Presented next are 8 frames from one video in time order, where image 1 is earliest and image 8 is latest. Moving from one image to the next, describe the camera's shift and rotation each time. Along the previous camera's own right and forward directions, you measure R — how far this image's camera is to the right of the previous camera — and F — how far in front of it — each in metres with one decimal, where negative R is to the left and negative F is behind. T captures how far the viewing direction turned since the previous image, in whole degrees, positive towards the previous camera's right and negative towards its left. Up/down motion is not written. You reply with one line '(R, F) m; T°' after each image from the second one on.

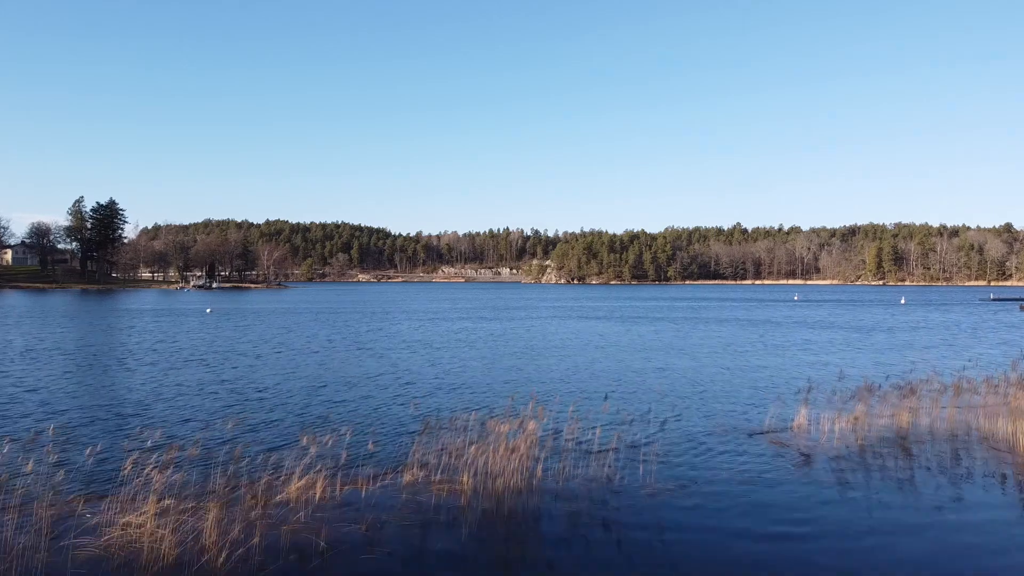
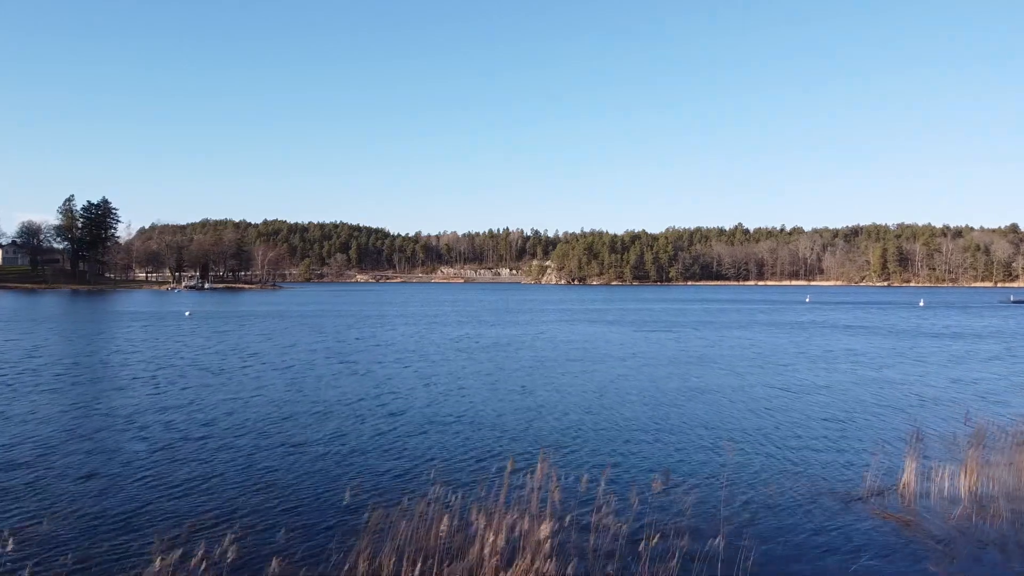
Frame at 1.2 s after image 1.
(-0.4, +5.1) m; 0°
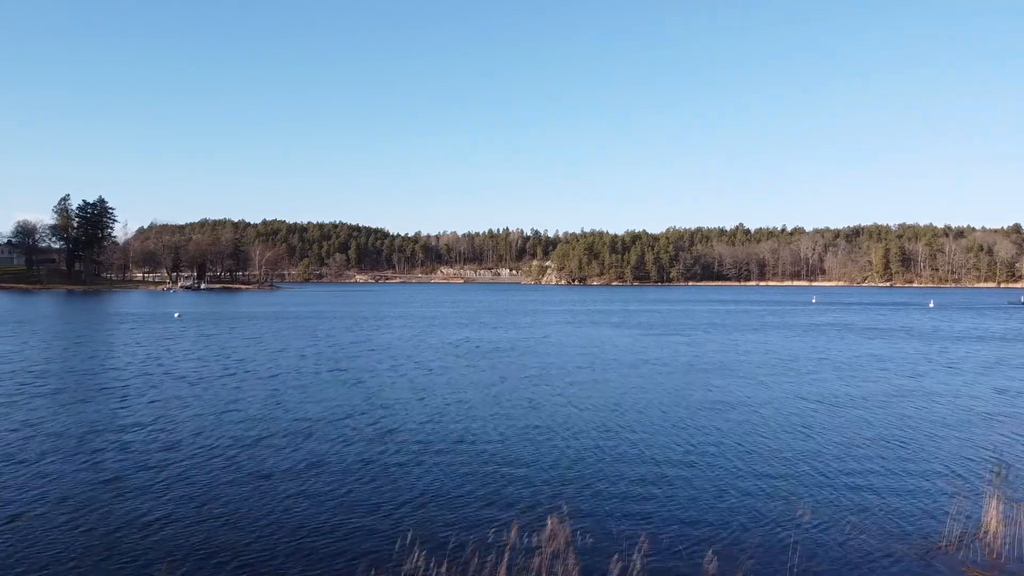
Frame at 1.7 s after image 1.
(-0.2, +2.5) m; 0°
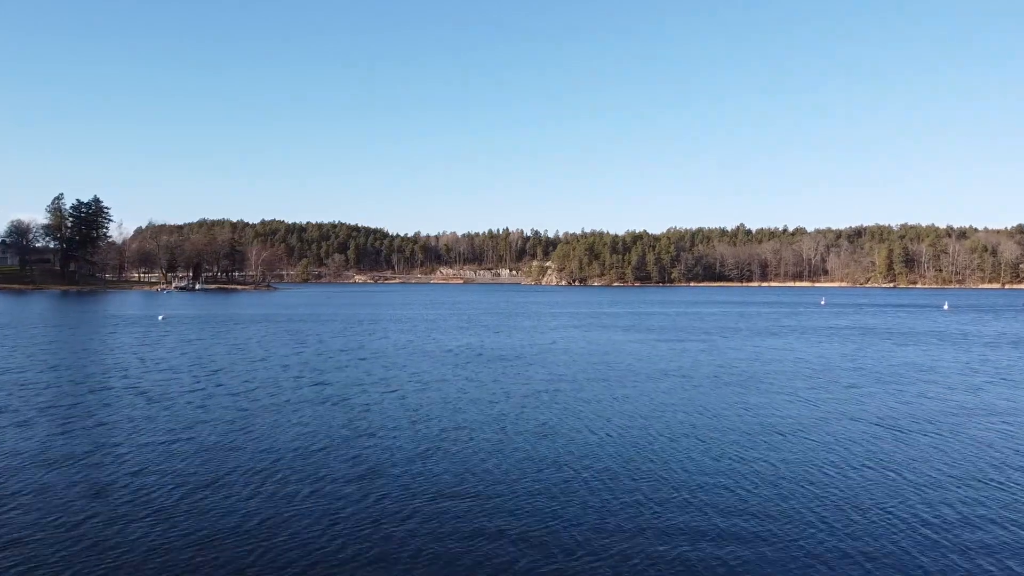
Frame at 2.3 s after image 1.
(-0.3, +3.4) m; 0°
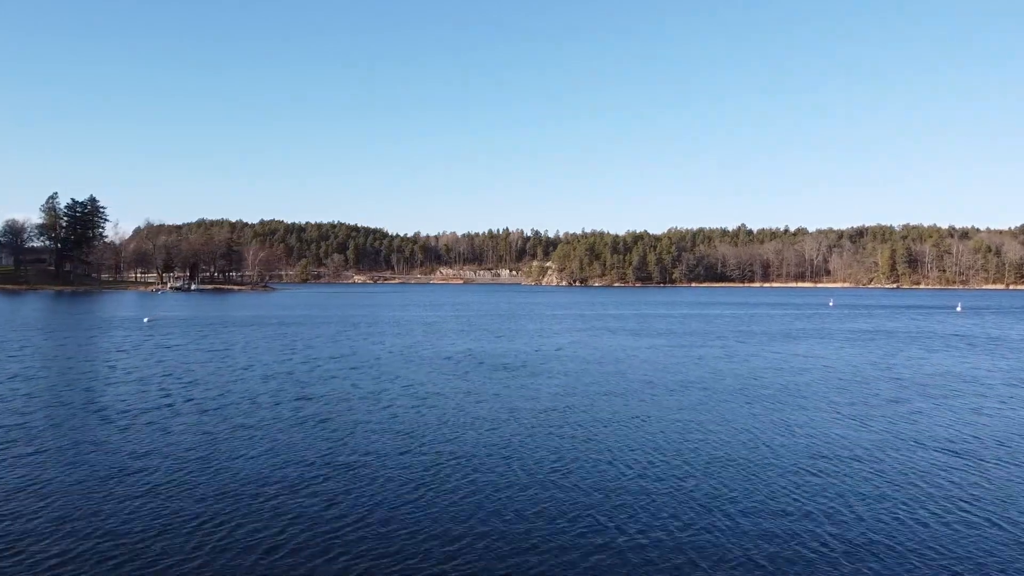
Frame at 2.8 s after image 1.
(-0.2, +2.9) m; 0°
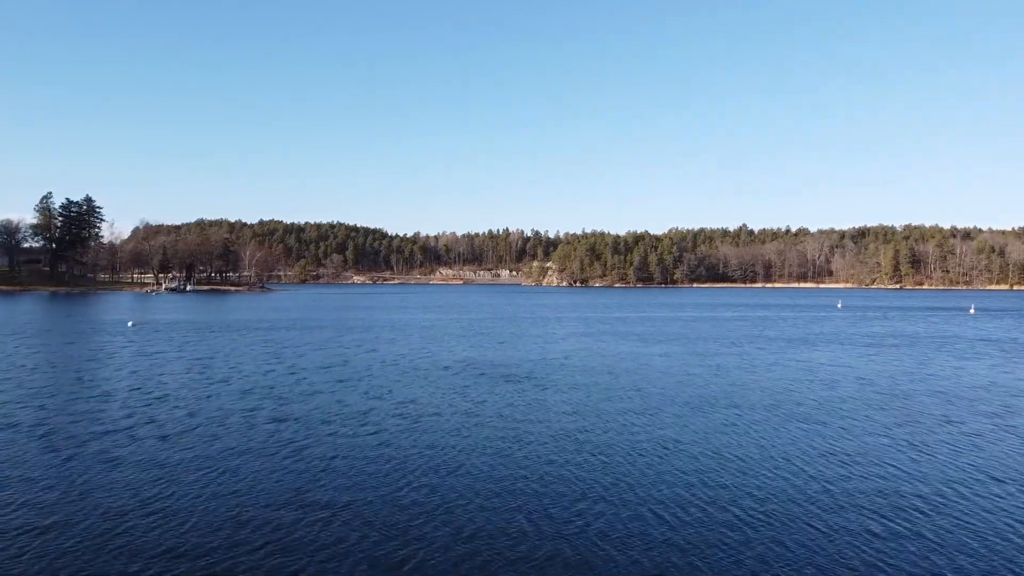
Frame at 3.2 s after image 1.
(-0.2, +2.8) m; 0°
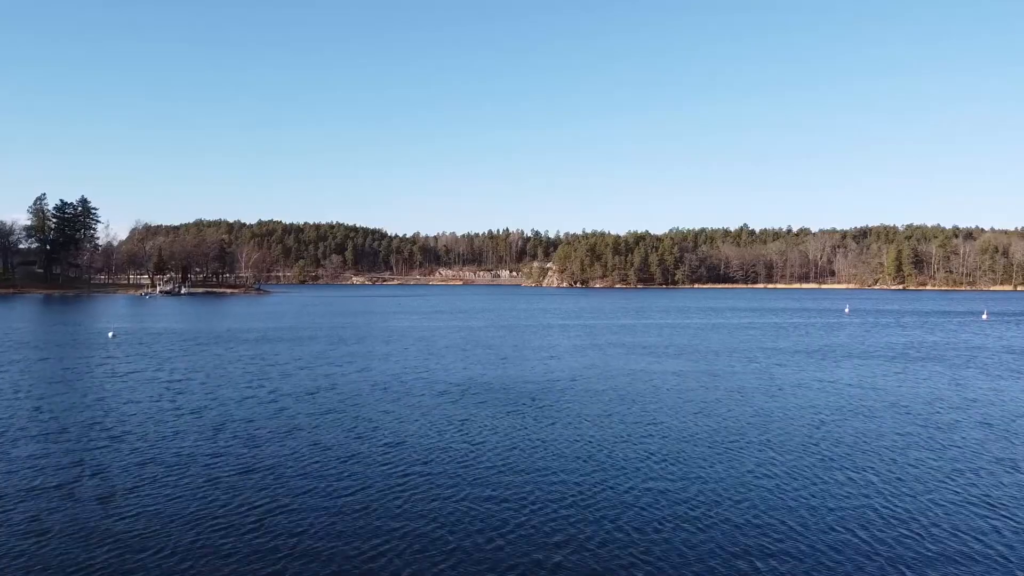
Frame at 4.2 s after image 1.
(-0.1, +2.8) m; 0°
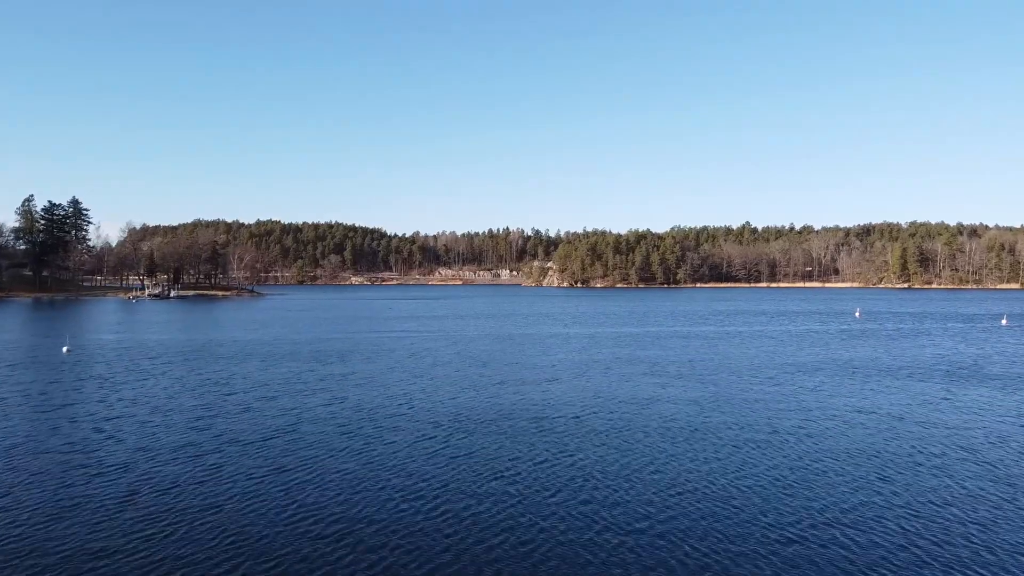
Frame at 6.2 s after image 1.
(+0.4, +4.8) m; 0°
